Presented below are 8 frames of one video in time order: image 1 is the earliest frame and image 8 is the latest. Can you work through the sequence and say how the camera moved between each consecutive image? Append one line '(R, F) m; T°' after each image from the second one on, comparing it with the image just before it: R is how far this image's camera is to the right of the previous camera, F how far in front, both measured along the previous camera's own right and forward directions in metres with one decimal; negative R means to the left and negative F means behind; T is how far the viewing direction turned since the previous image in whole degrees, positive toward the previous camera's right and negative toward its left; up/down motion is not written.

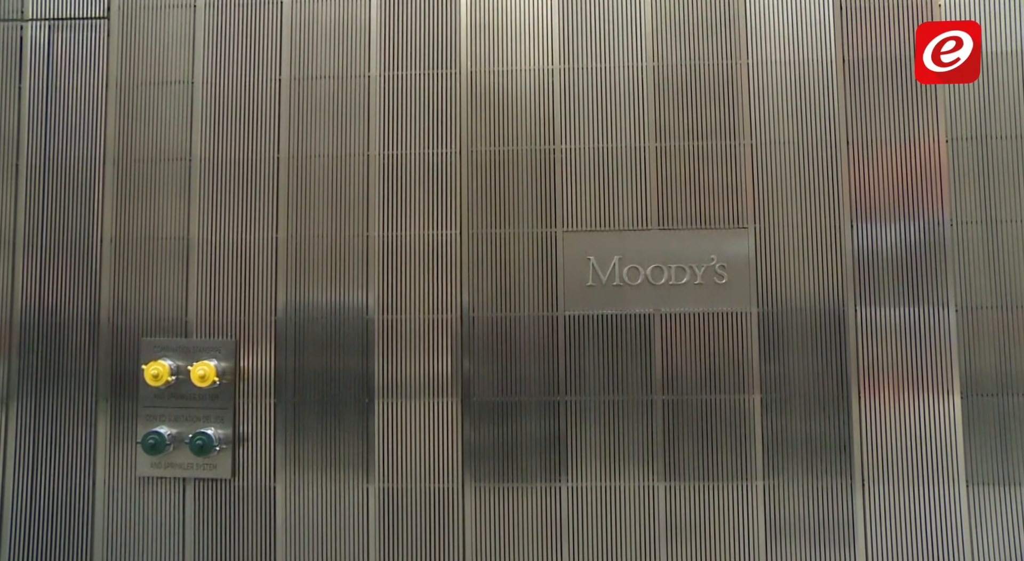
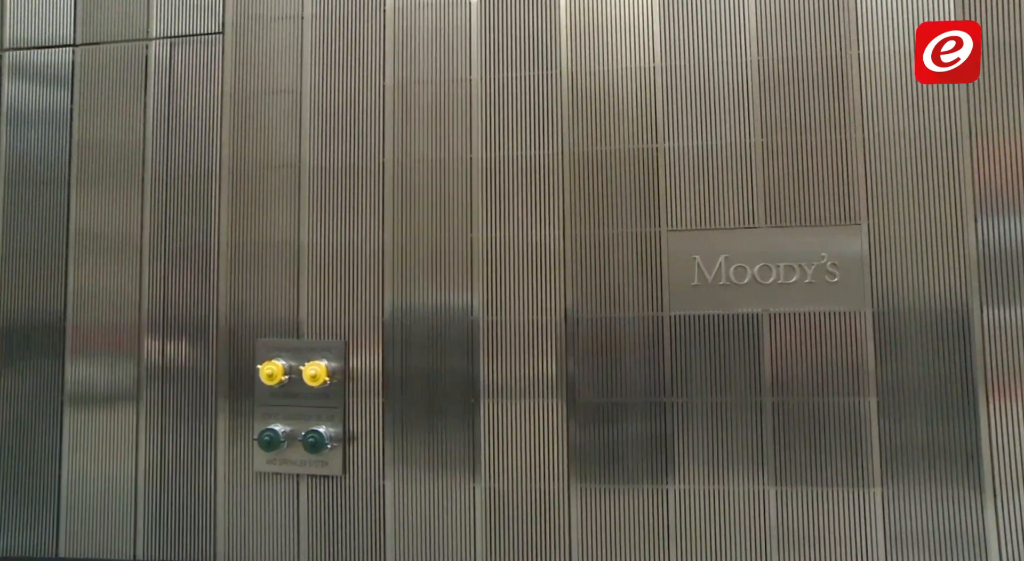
(-0.2, 0.0) m; -6°
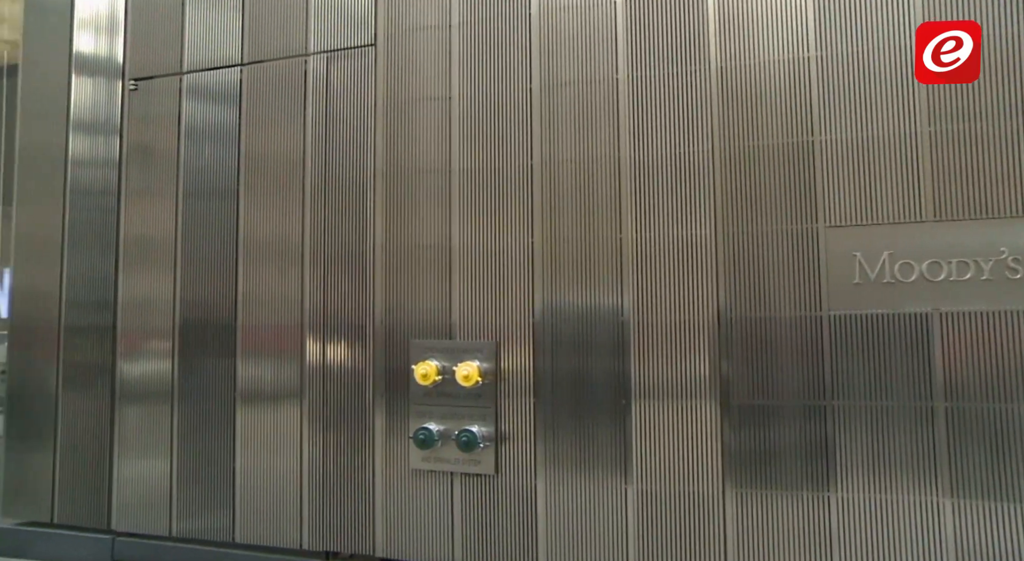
(-0.4, 0.0) m; -8°
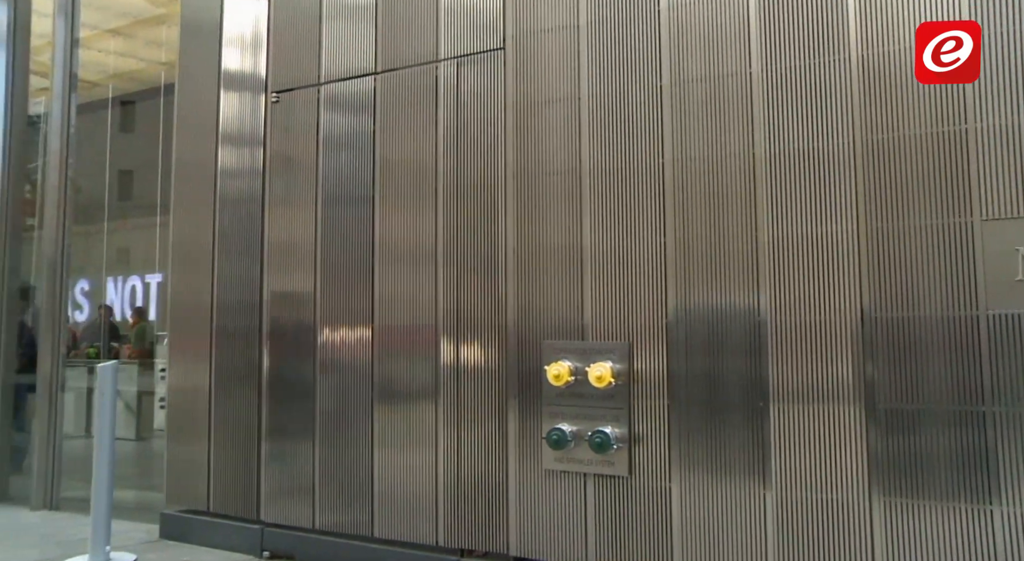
(-0.3, 0.0) m; -7°
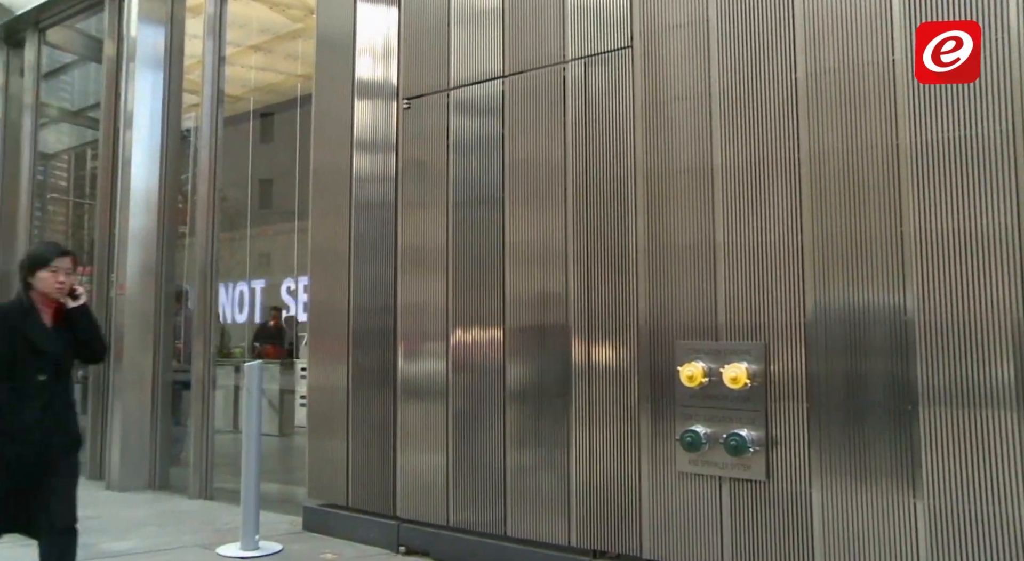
(-0.3, 0.0) m; -7°
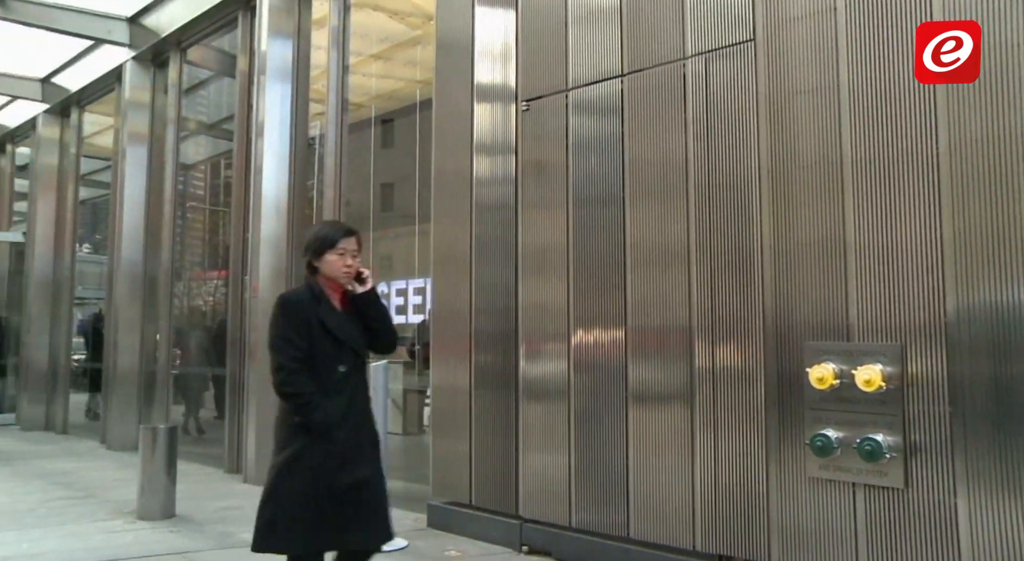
(-0.3, 0.0) m; -7°
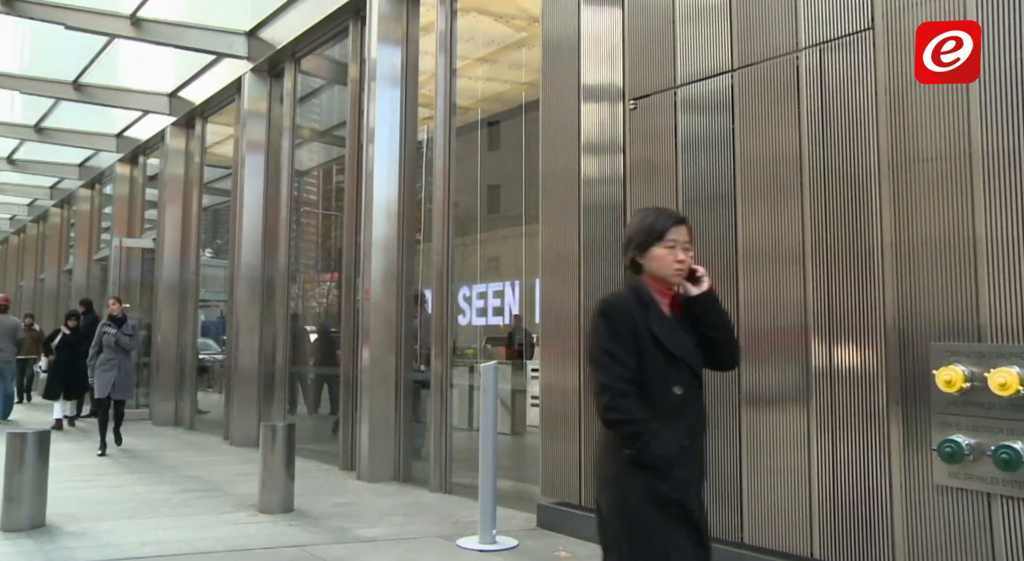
(-0.3, 0.0) m; -6°
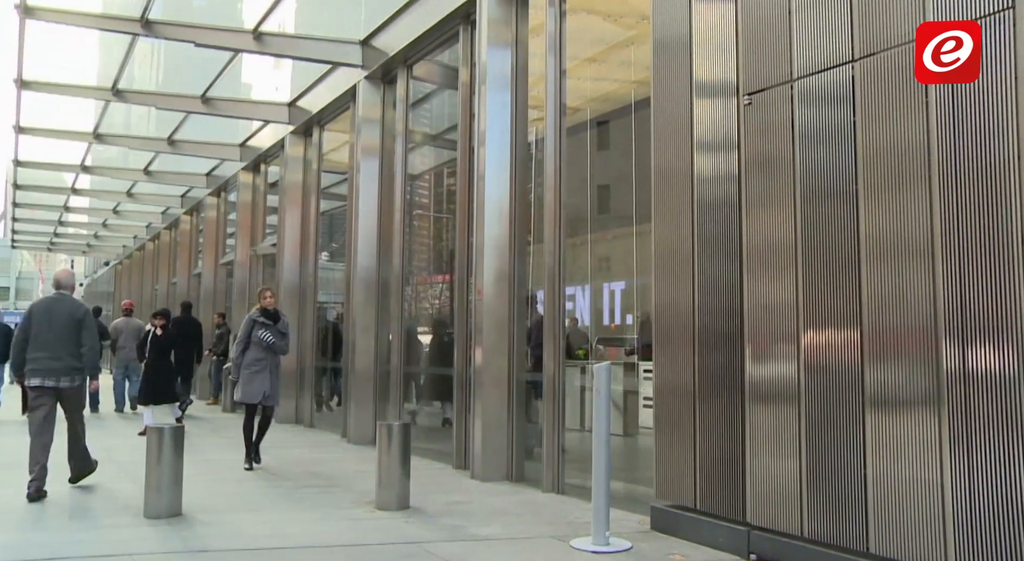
(-0.3, 0.0) m; -6°
